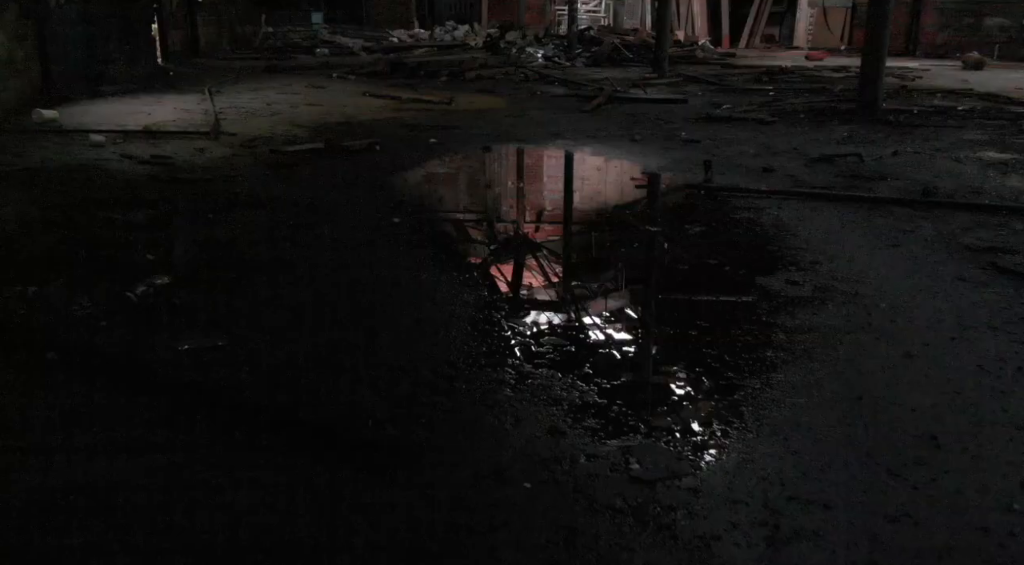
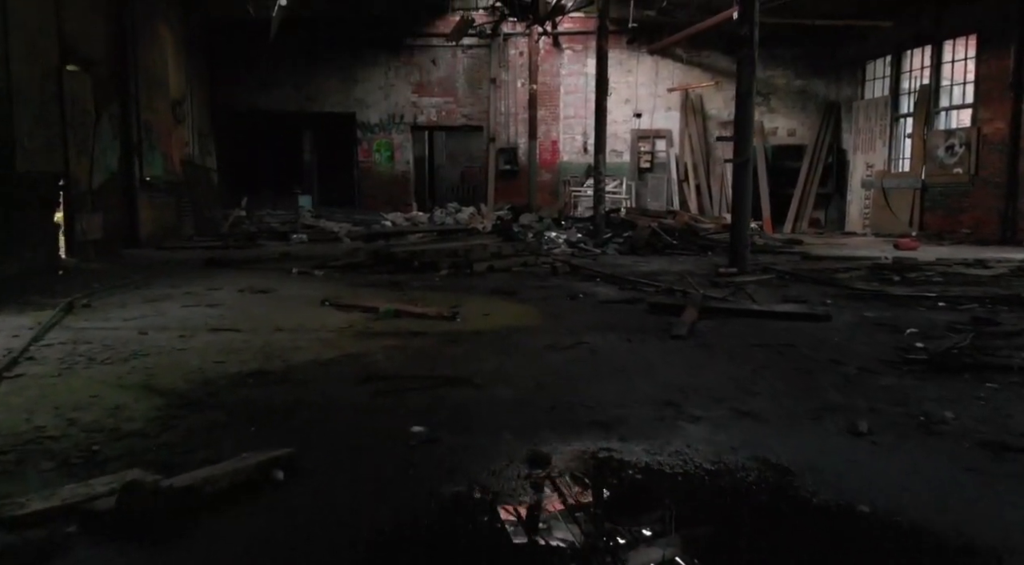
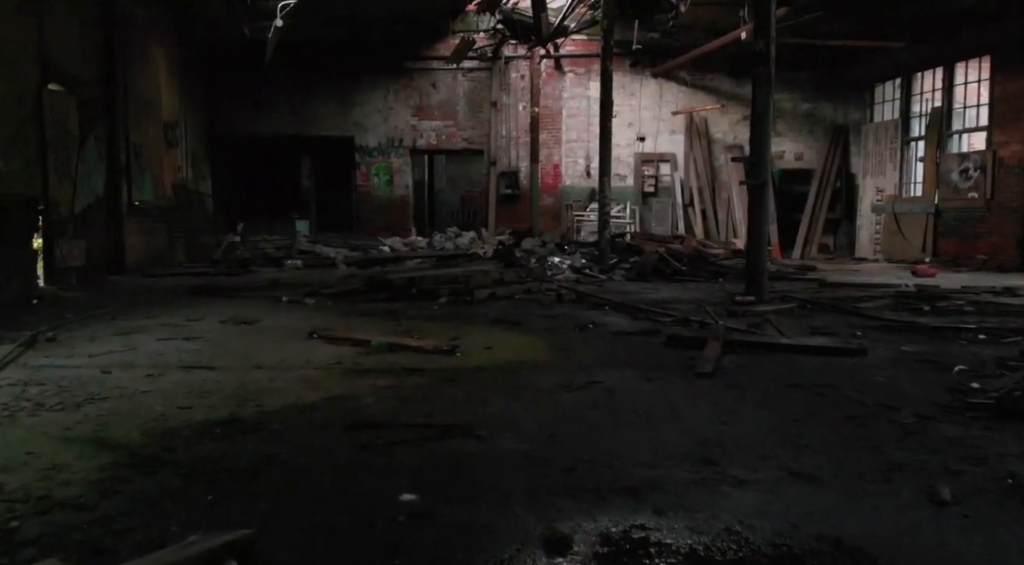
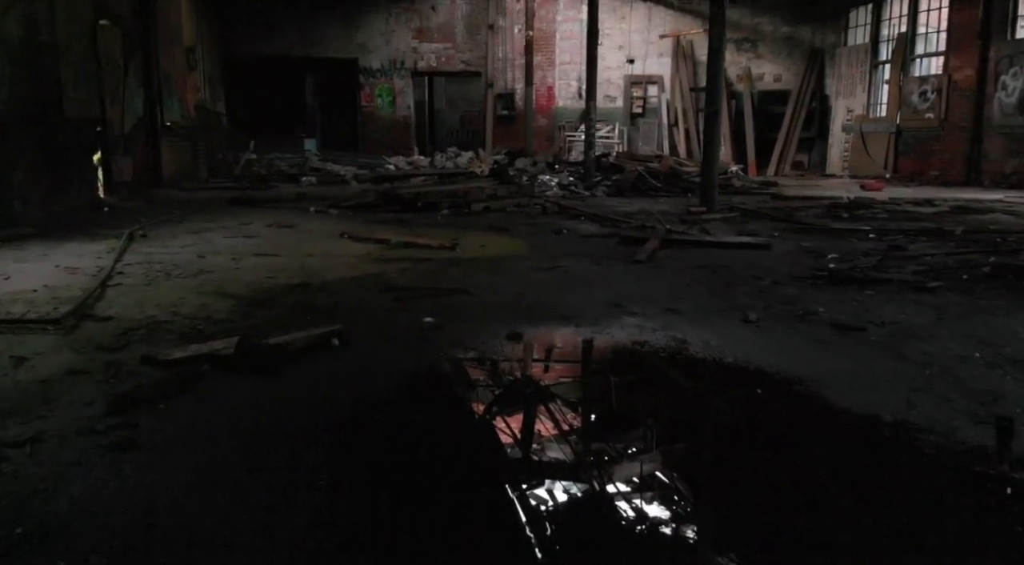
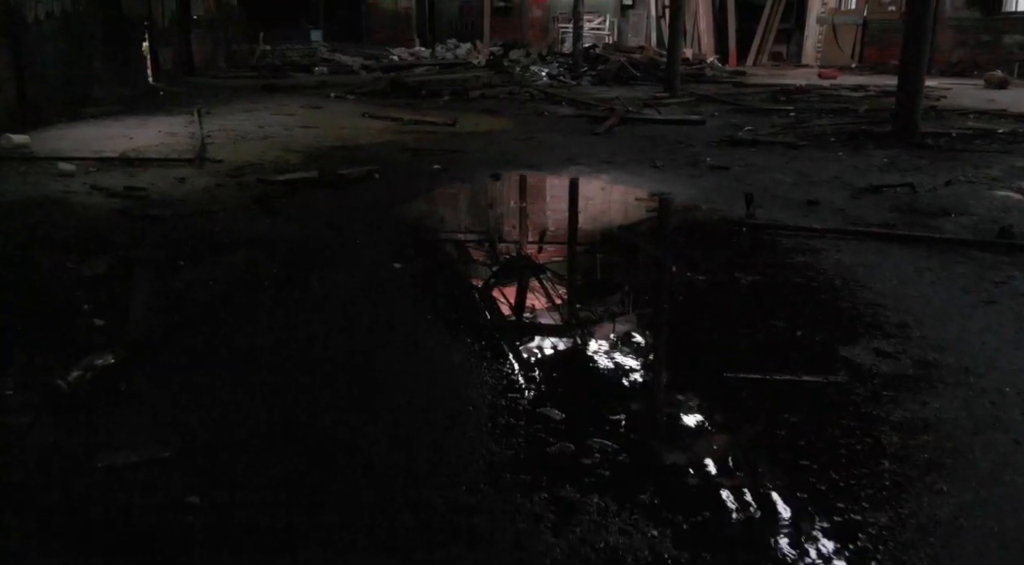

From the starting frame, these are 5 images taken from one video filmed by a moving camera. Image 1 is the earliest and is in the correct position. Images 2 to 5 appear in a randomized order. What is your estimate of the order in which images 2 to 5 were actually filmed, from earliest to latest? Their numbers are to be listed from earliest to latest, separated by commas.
5, 4, 2, 3
